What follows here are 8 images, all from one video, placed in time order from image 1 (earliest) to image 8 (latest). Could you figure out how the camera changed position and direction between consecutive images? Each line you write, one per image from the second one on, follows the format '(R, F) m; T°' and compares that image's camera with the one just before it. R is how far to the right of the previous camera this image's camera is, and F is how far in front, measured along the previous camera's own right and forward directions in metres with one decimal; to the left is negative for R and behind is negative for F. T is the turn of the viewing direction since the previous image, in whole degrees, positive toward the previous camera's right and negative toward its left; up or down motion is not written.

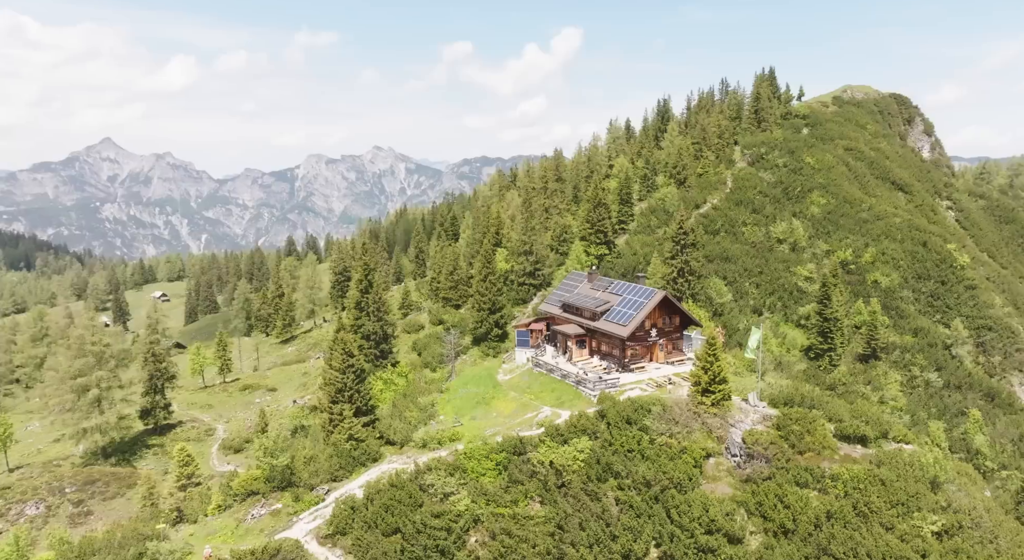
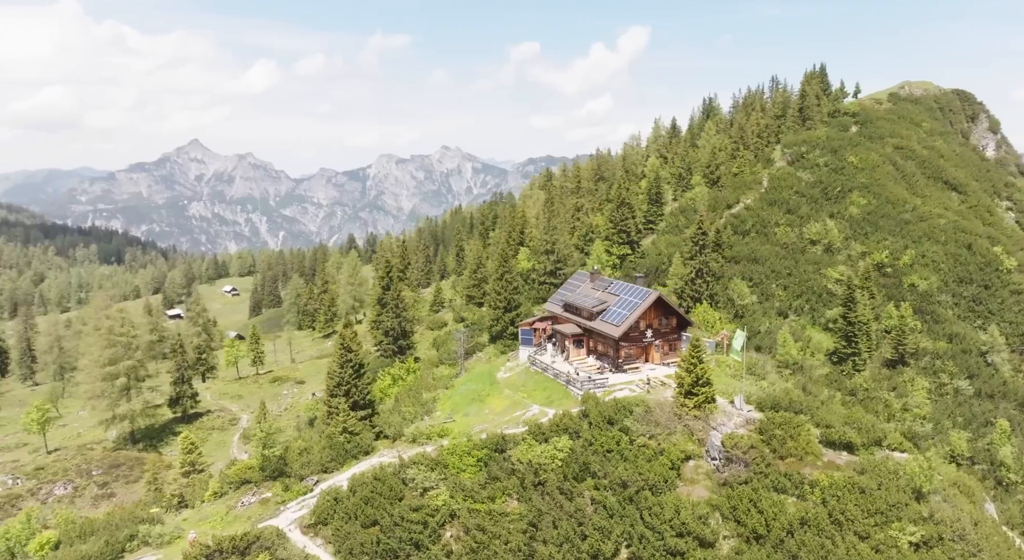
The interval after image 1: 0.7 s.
(+4.2, 0.0) m; -4°
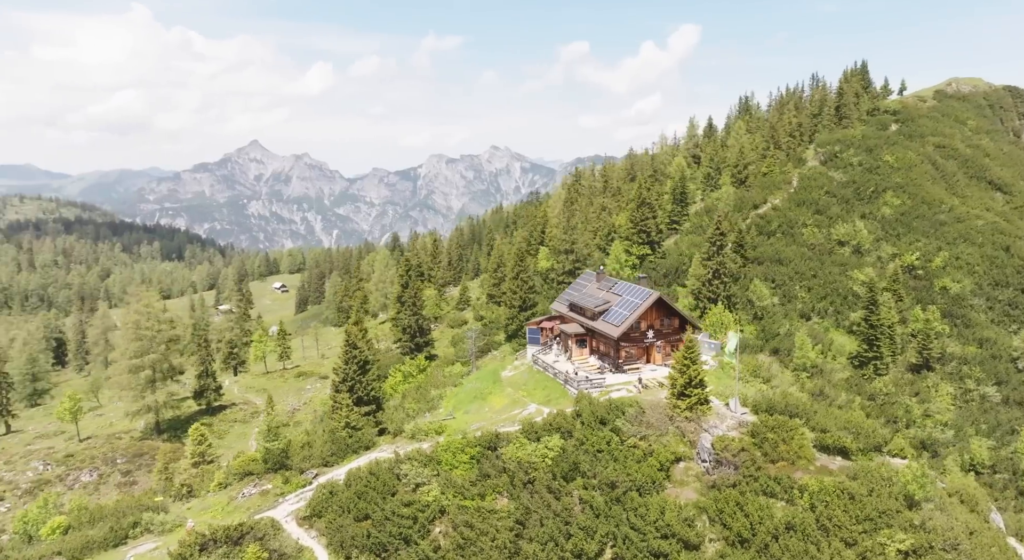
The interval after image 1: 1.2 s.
(+2.8, -0.1) m; -3°
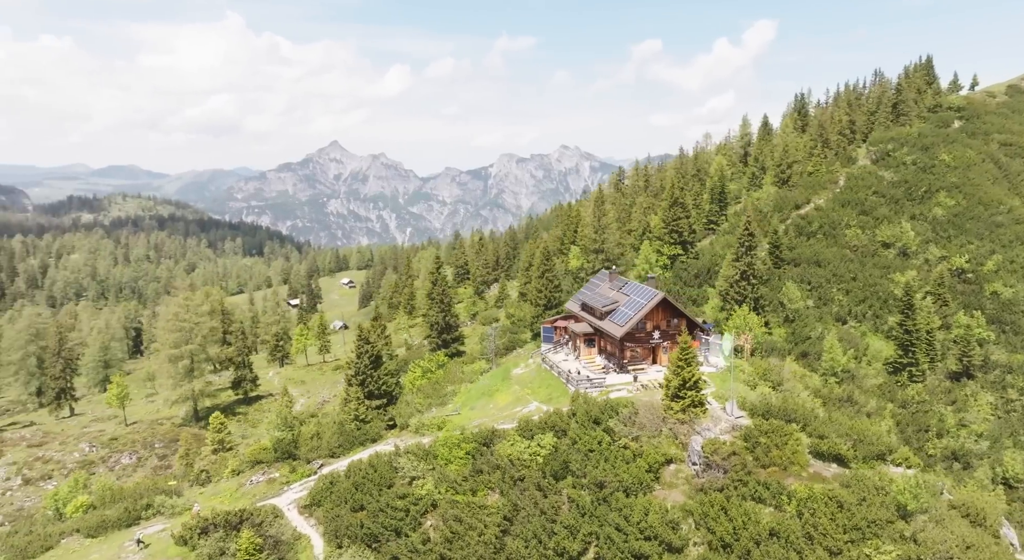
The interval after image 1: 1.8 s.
(+3.7, -0.2) m; -4°
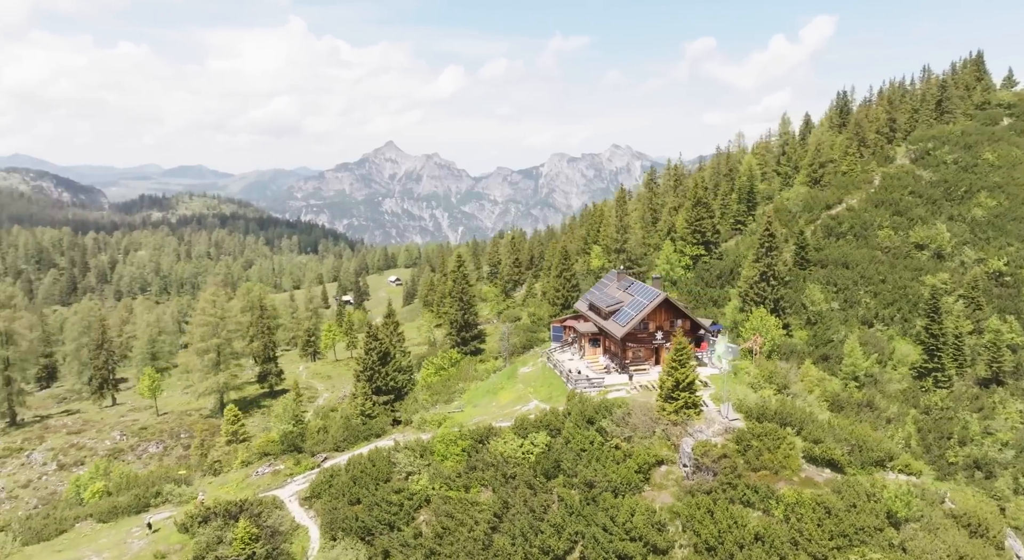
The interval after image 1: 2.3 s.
(+2.7, -0.2) m; -3°
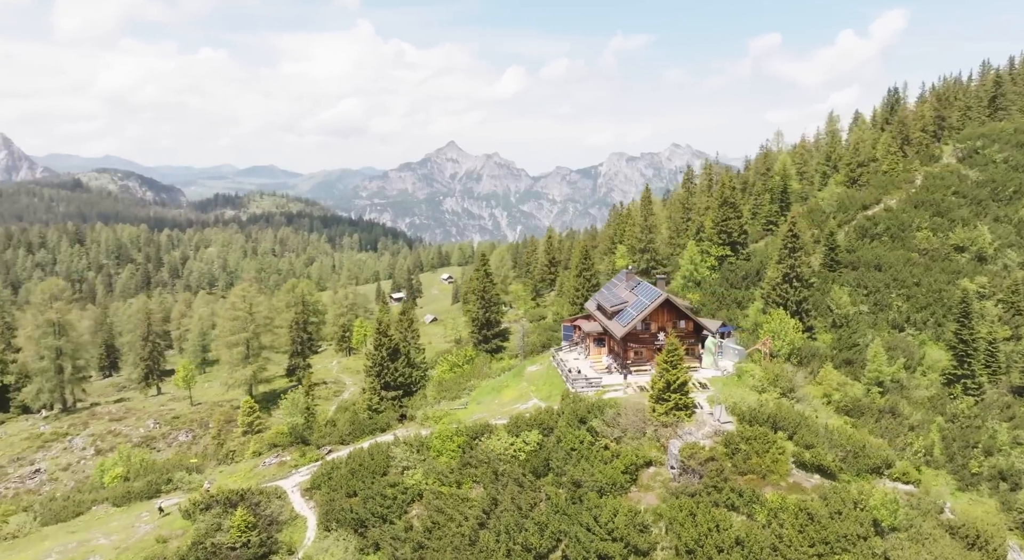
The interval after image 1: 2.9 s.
(+3.2, -0.3) m; -4°
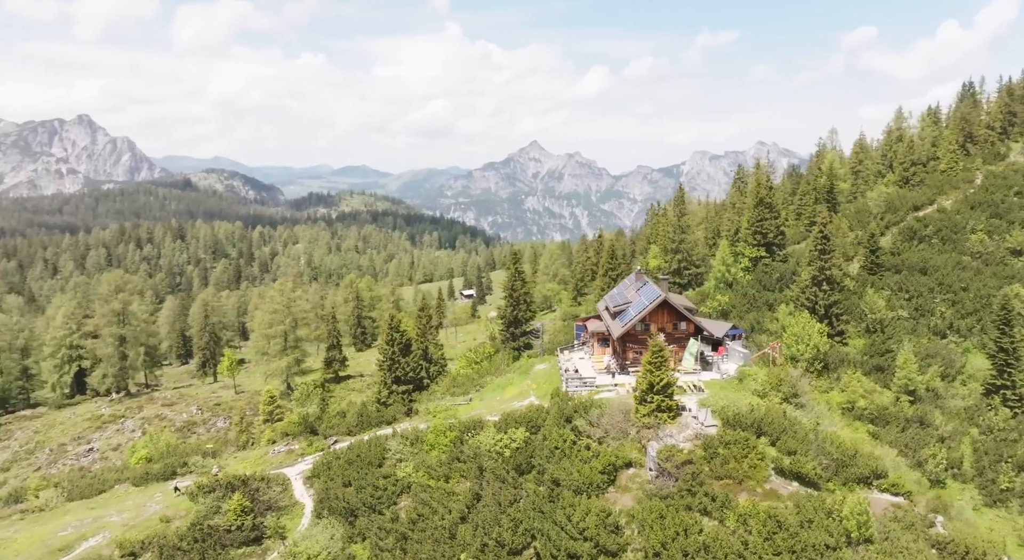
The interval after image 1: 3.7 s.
(+4.6, -0.4) m; -5°
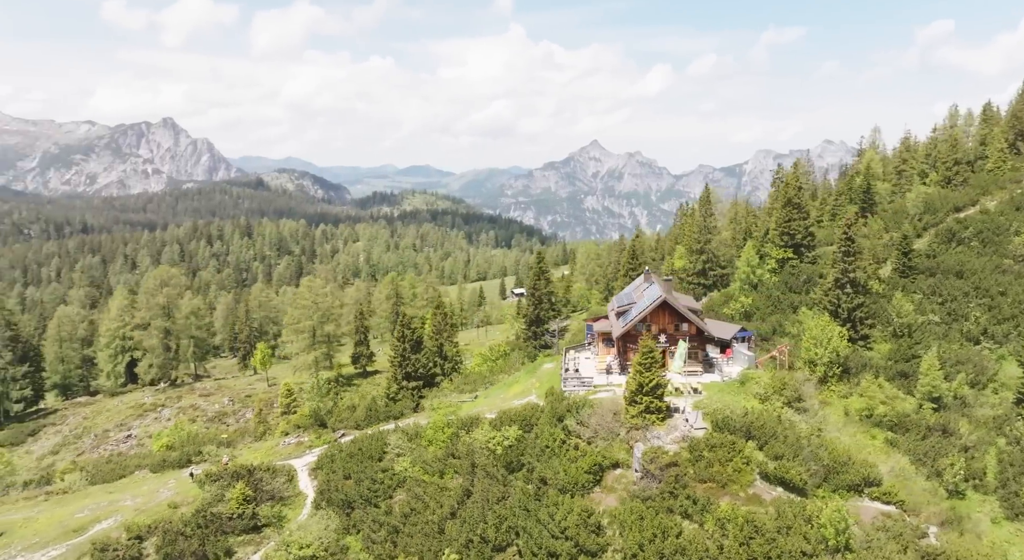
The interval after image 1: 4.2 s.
(+3.3, -0.5) m; -4°
